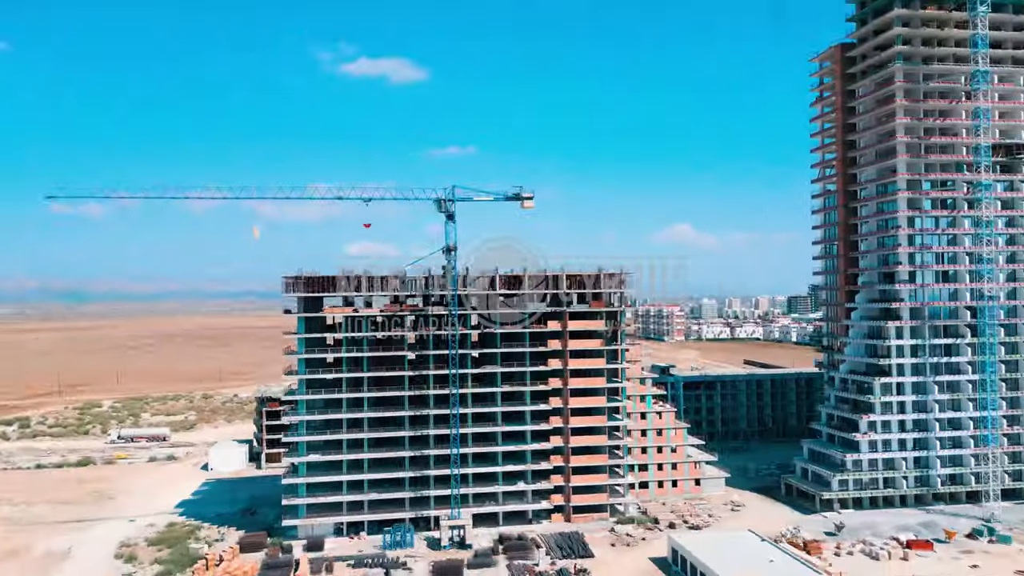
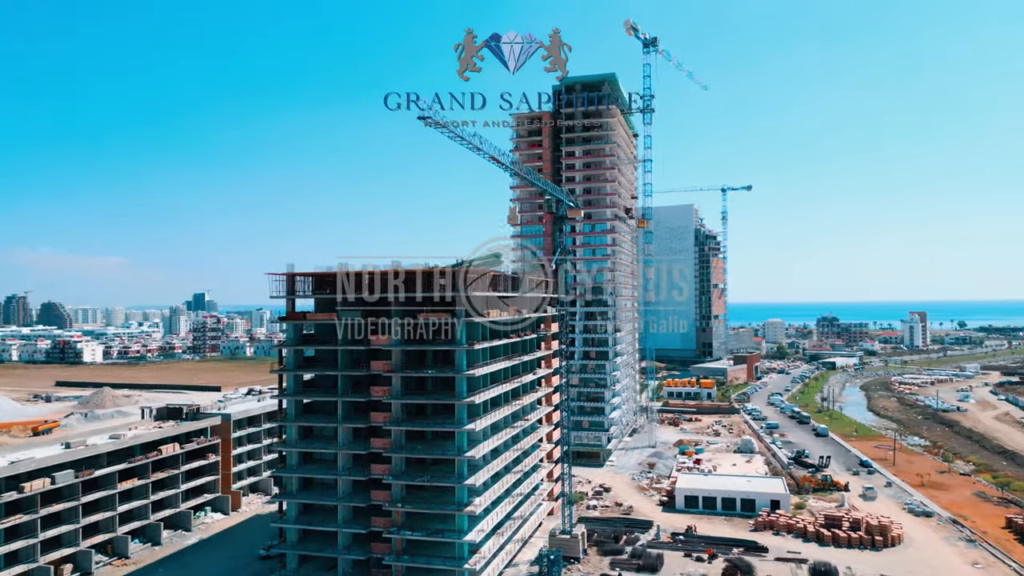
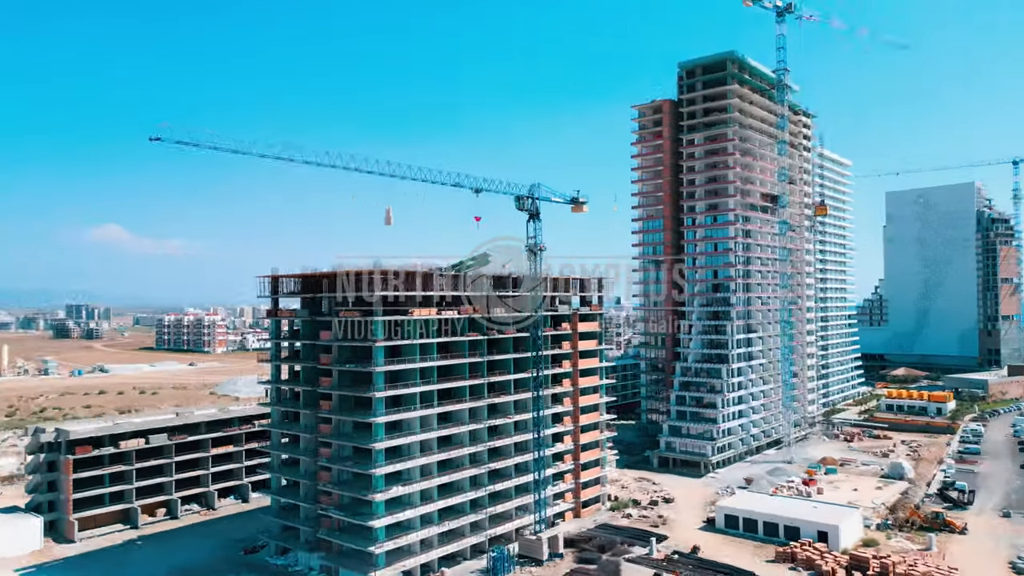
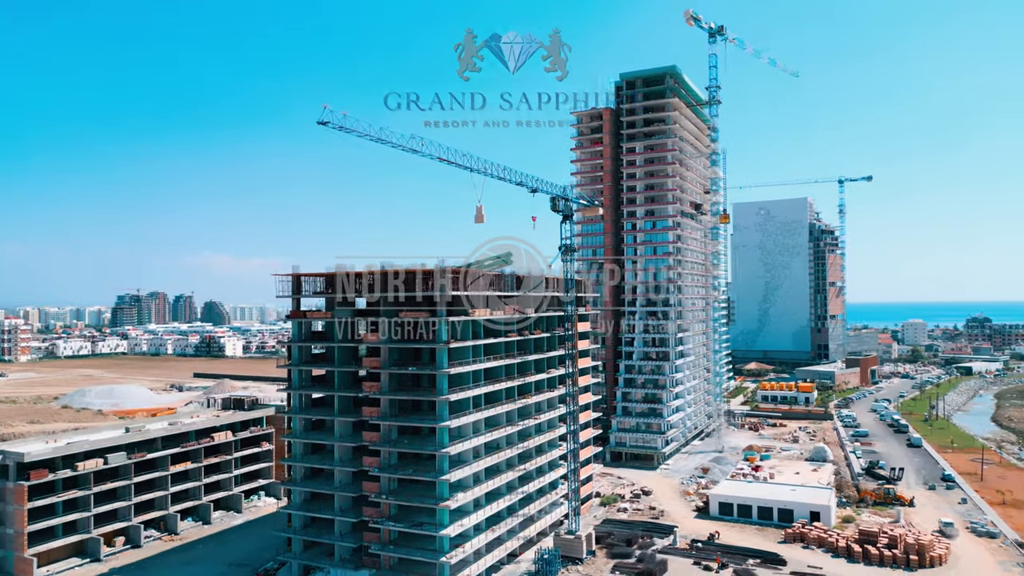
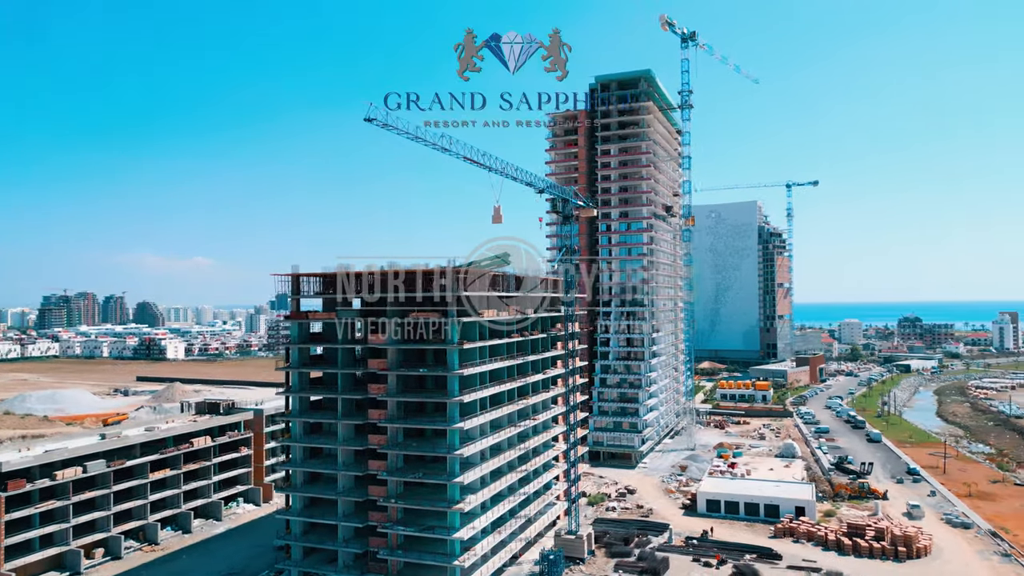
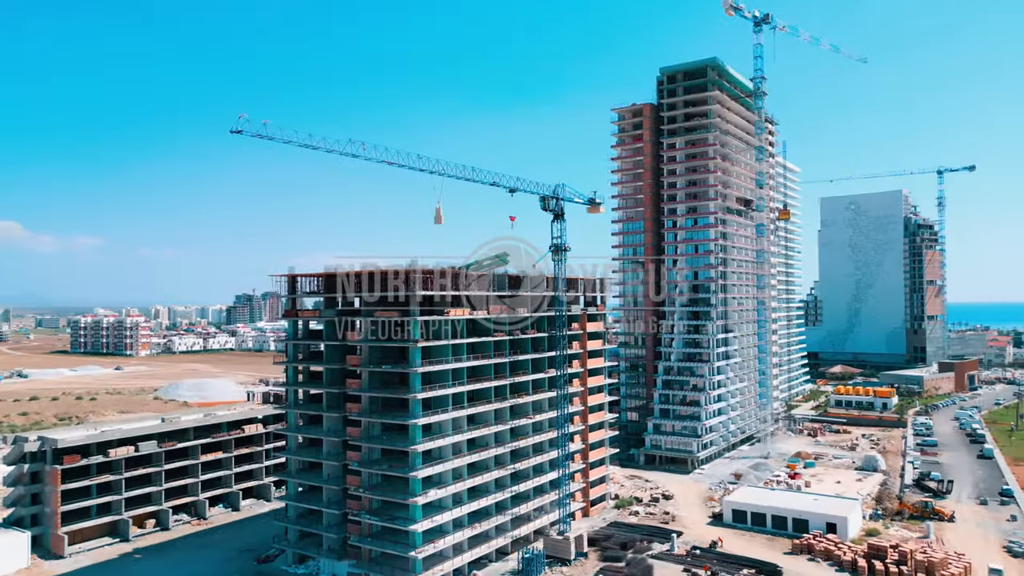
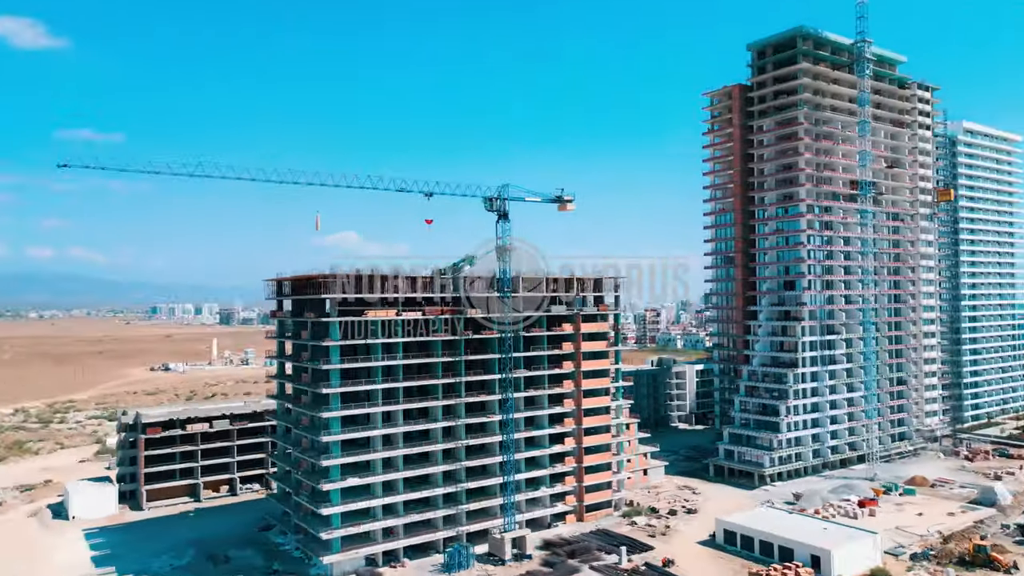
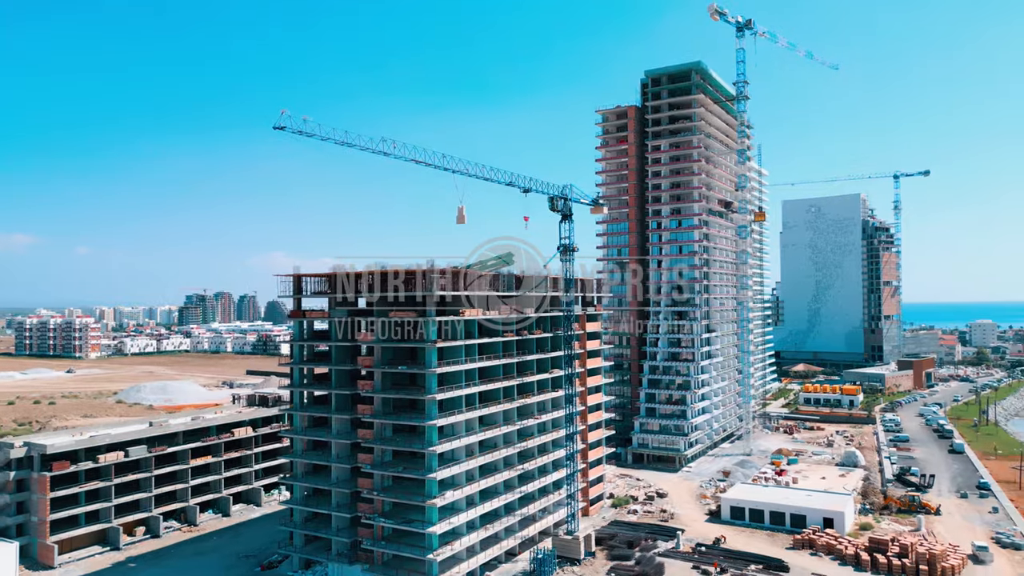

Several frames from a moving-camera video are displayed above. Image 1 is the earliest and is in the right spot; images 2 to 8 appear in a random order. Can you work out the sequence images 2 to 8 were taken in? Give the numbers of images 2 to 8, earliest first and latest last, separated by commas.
7, 3, 6, 8, 4, 5, 2
